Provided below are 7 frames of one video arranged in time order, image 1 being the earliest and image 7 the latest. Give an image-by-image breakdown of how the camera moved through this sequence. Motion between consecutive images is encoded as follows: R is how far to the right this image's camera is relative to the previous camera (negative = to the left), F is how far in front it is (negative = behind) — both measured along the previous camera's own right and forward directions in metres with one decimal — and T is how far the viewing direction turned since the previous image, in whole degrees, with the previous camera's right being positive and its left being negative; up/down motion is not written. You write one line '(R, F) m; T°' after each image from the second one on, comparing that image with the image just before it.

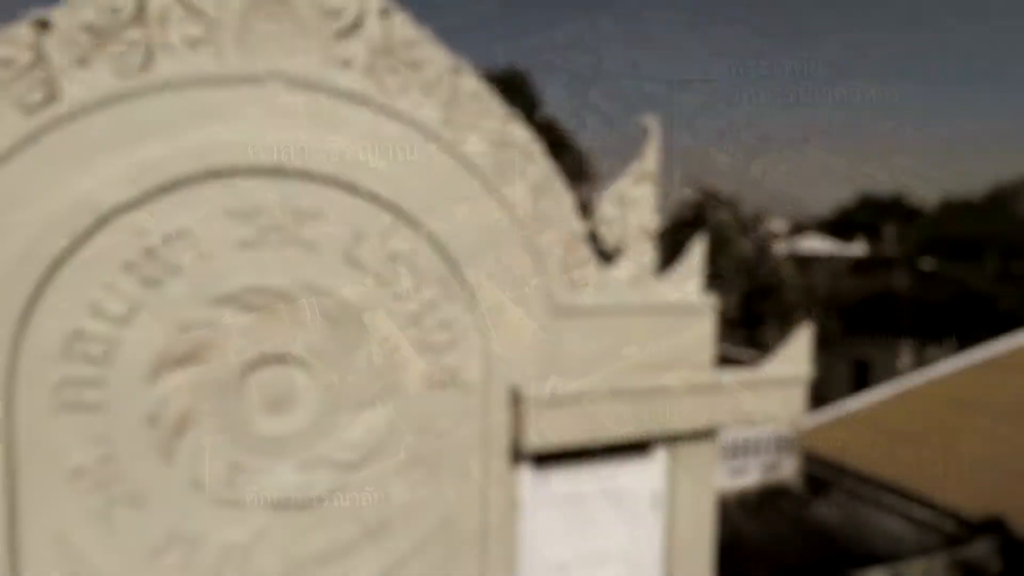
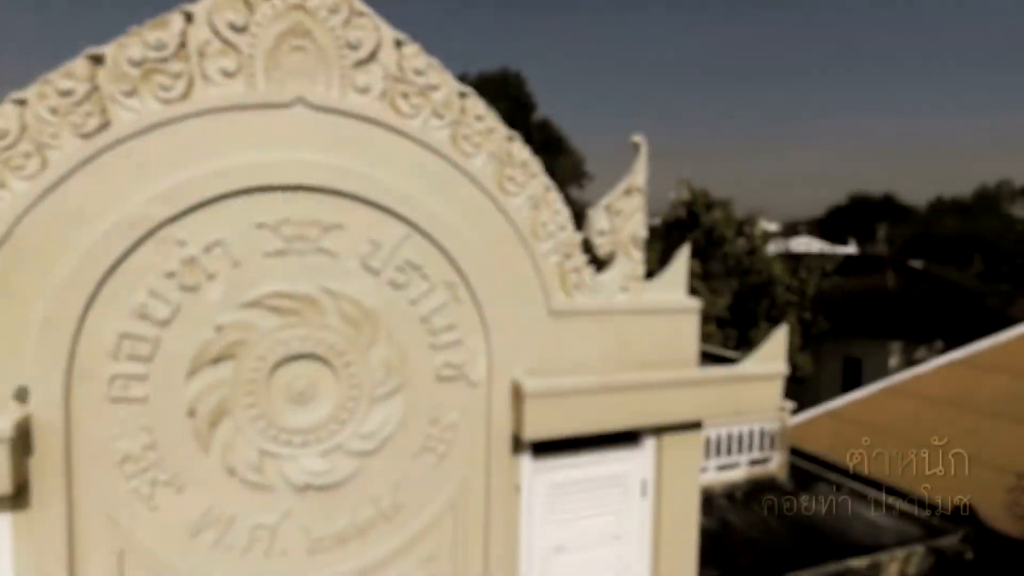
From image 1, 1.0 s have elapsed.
(0.0, -0.3) m; 0°
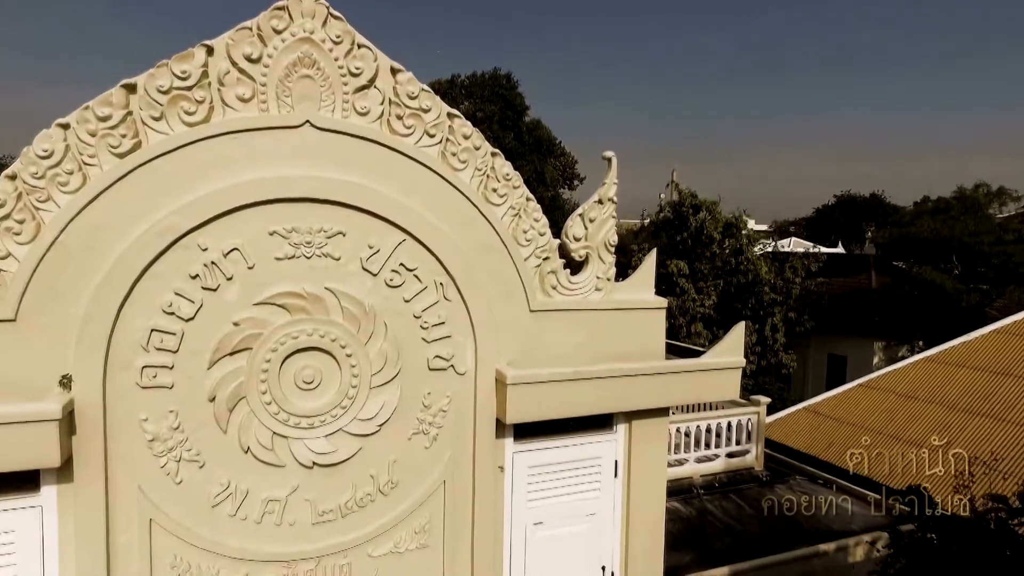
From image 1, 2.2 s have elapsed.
(+0.1, -0.4) m; +1°
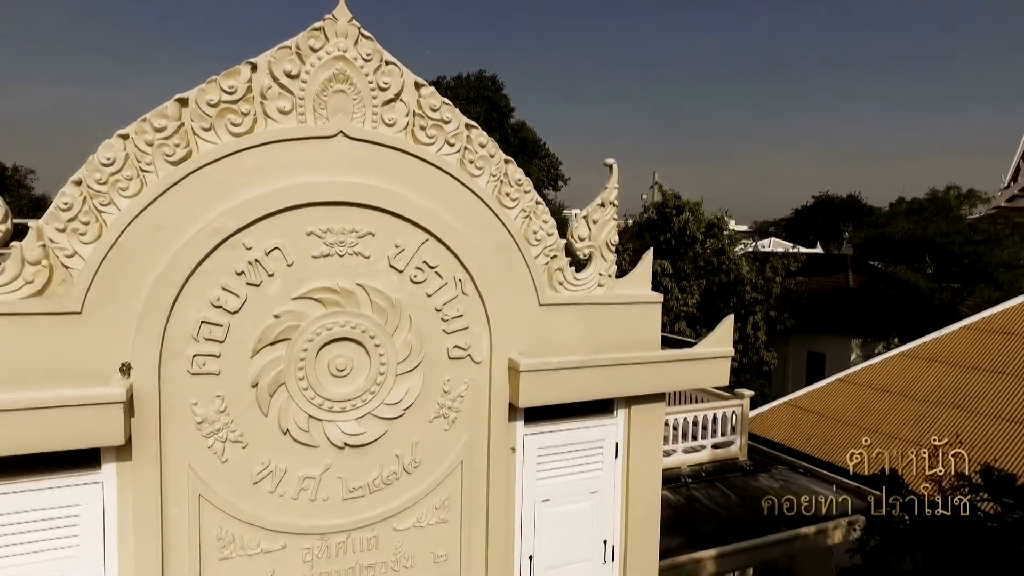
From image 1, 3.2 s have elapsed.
(-0.2, -0.4) m; +2°
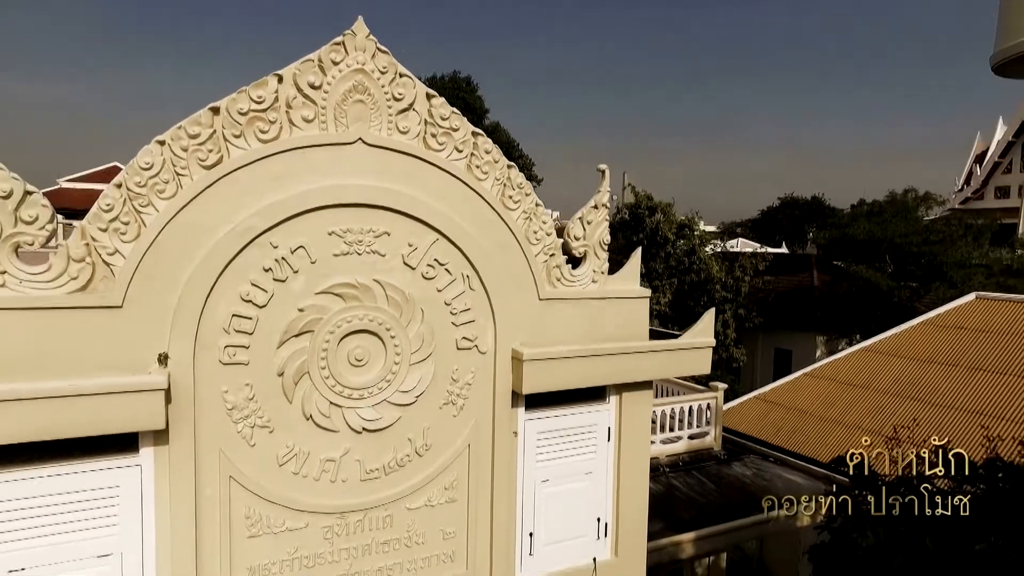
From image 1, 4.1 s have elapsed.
(-0.2, -0.3) m; +3°
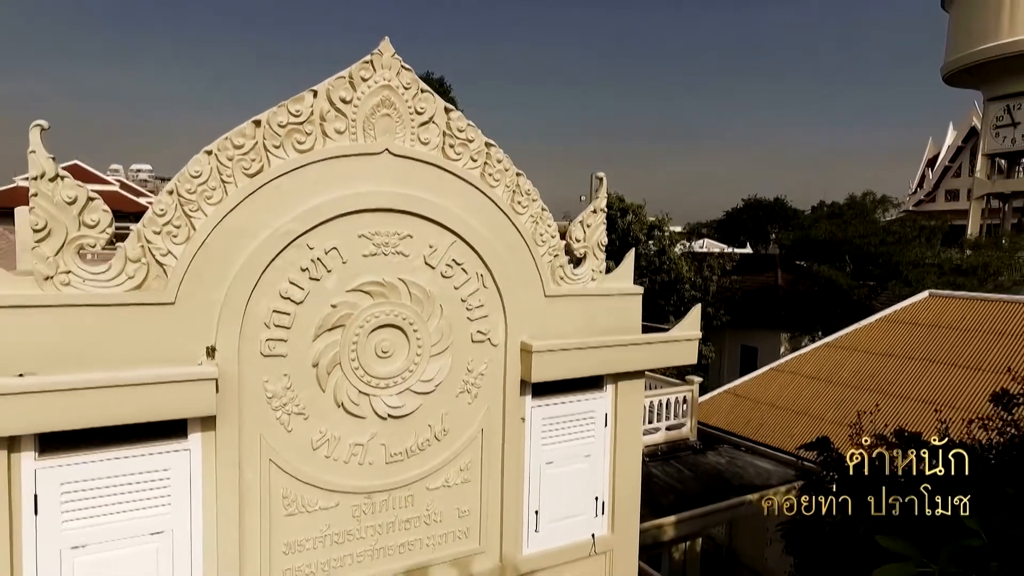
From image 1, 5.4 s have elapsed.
(-0.3, -0.4) m; +3°
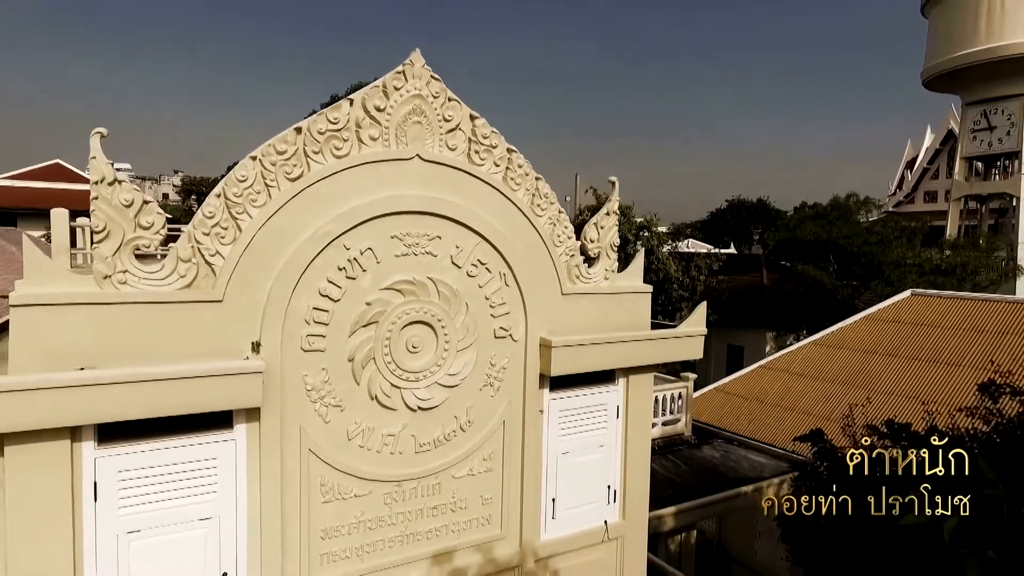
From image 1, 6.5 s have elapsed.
(-0.3, -0.3) m; +1°
